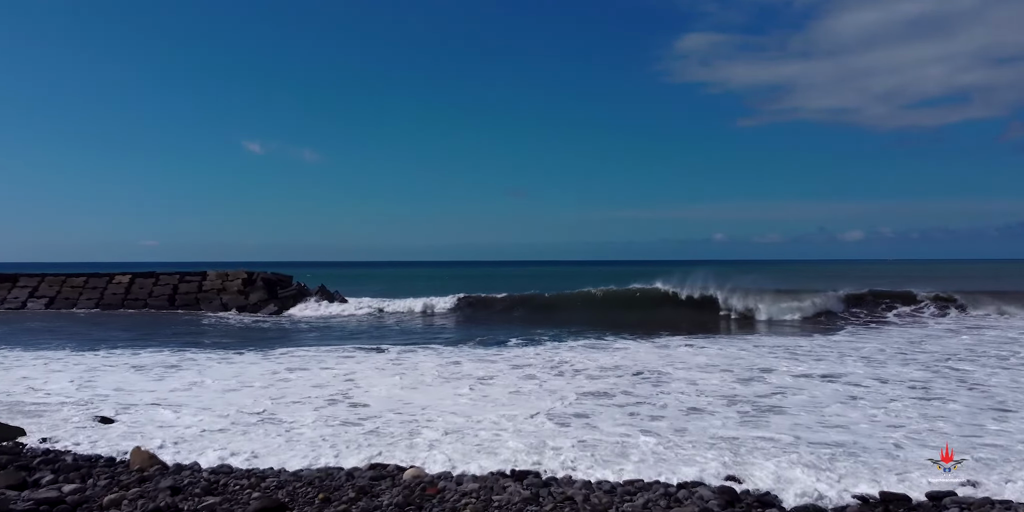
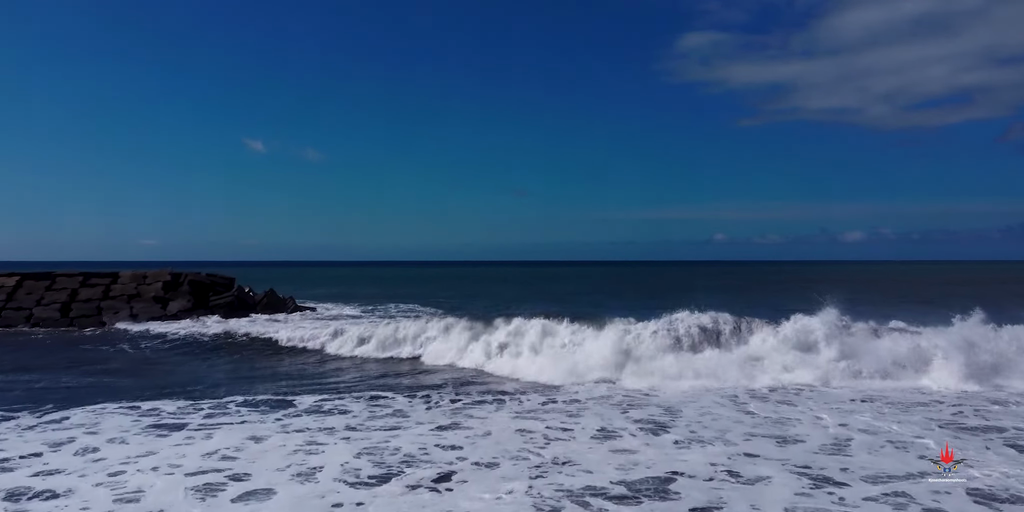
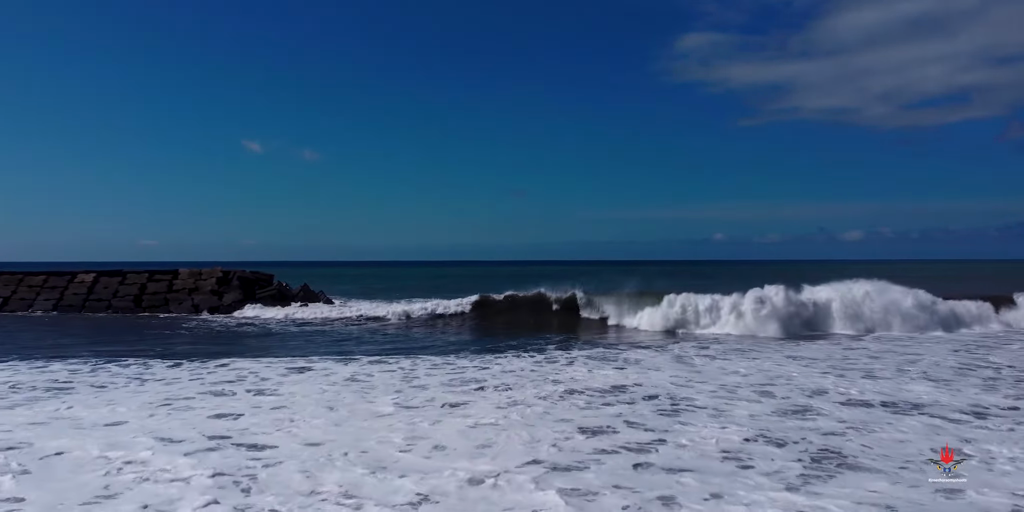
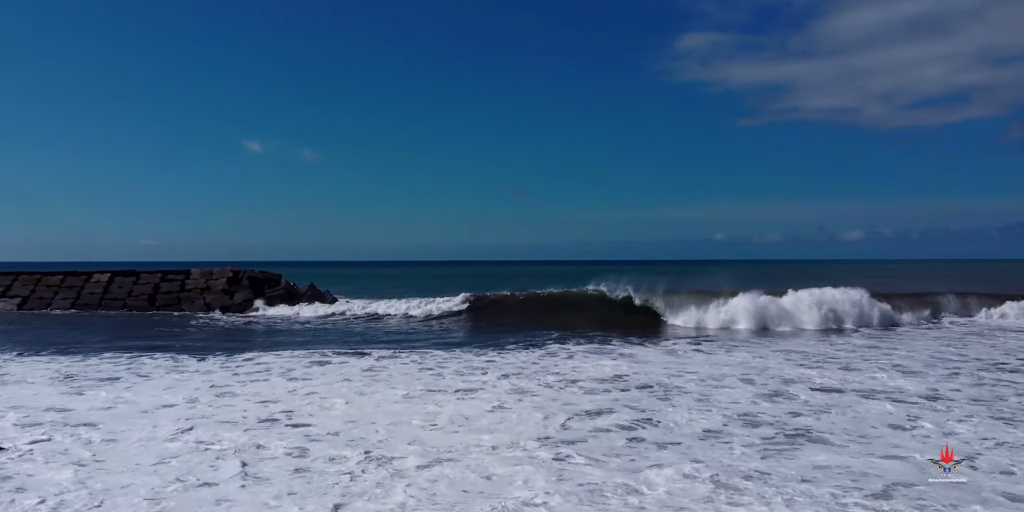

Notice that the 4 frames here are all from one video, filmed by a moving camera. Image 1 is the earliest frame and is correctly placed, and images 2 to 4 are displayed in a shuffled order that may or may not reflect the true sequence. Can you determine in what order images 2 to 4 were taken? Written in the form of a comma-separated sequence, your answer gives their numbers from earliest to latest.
4, 3, 2
